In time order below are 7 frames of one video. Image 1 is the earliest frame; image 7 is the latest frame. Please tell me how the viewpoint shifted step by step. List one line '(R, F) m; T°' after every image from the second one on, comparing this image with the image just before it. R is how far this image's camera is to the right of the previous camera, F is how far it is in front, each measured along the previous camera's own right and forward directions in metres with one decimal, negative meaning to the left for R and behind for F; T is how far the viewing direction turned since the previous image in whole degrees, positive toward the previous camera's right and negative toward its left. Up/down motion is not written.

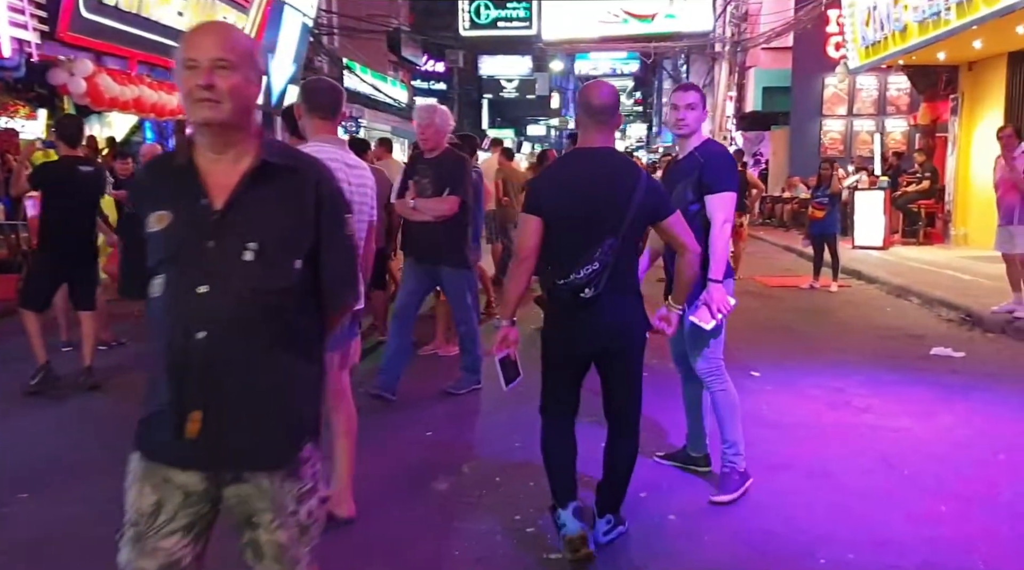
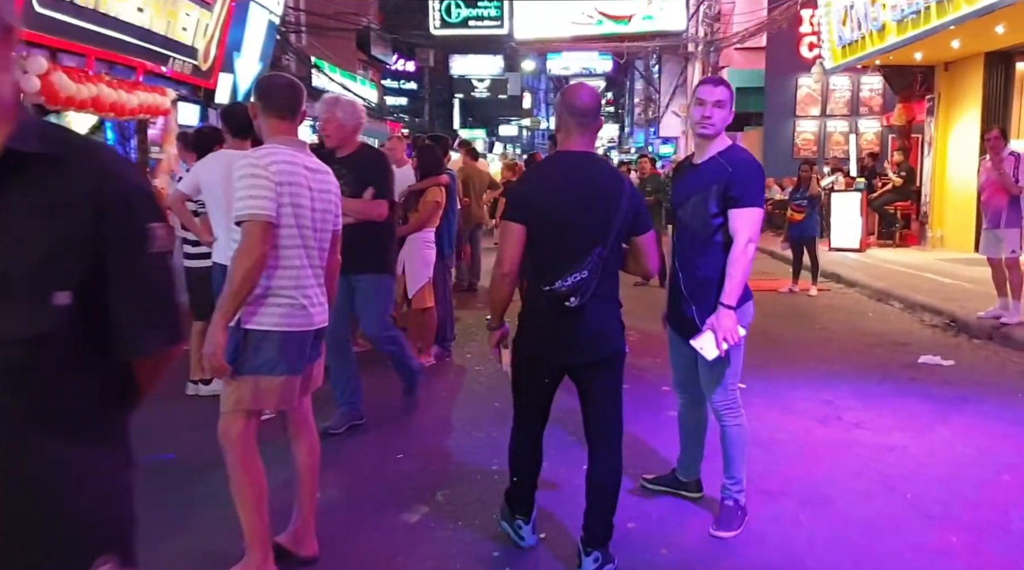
(0.0, +0.4) m; +2°
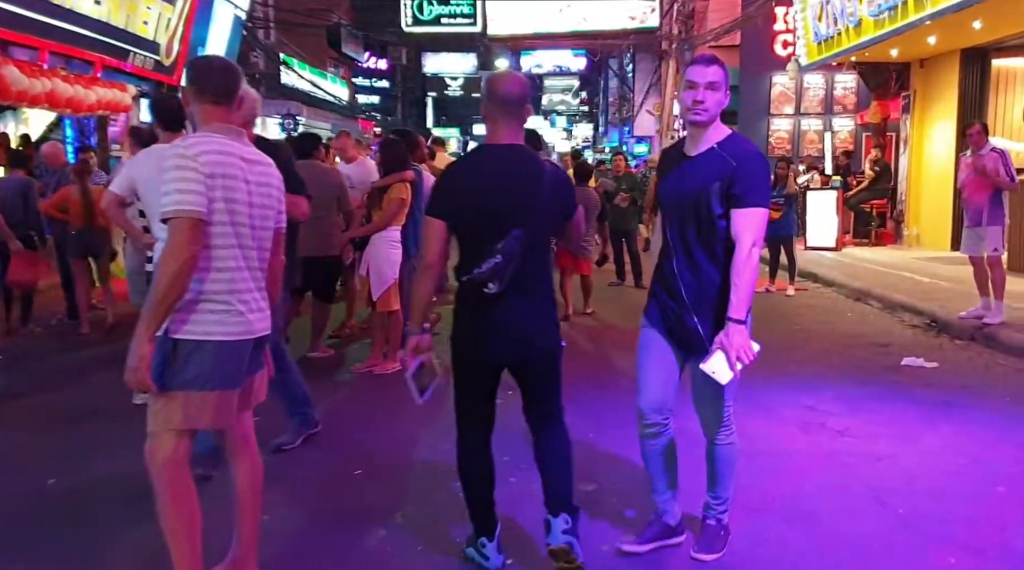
(0.0, +0.3) m; +1°
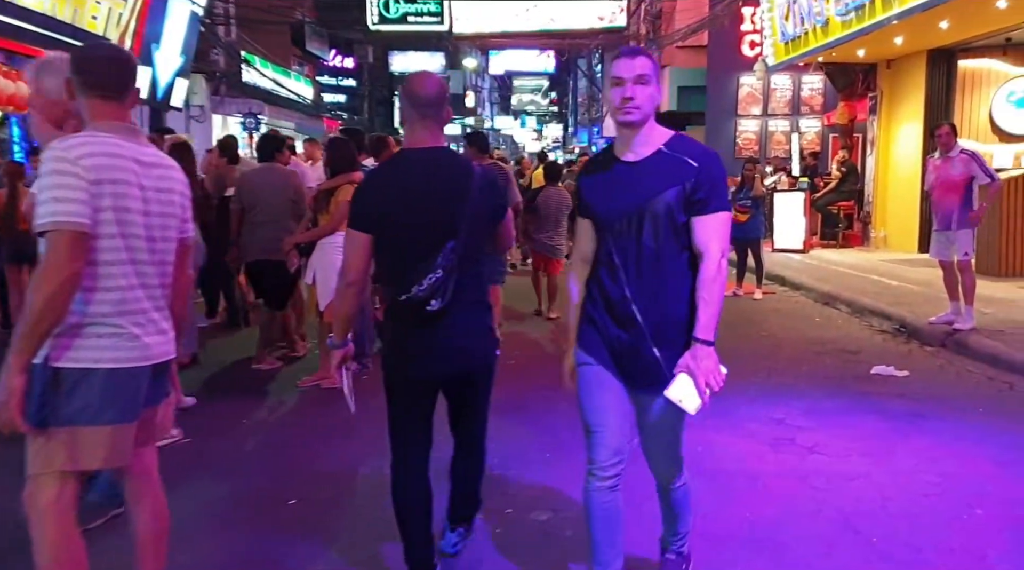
(+0.1, +0.3) m; +2°
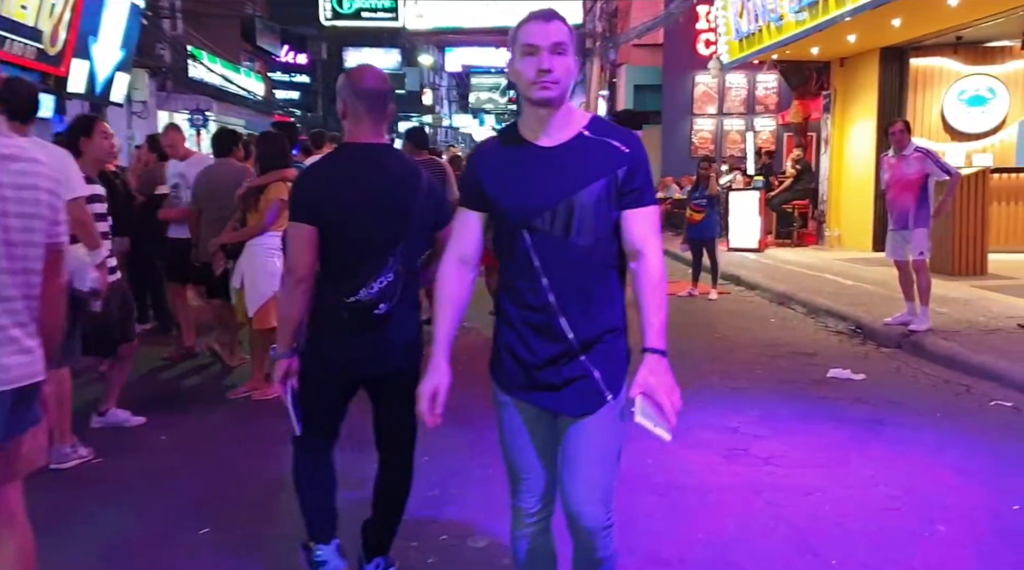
(+0.1, +0.3) m; +2°
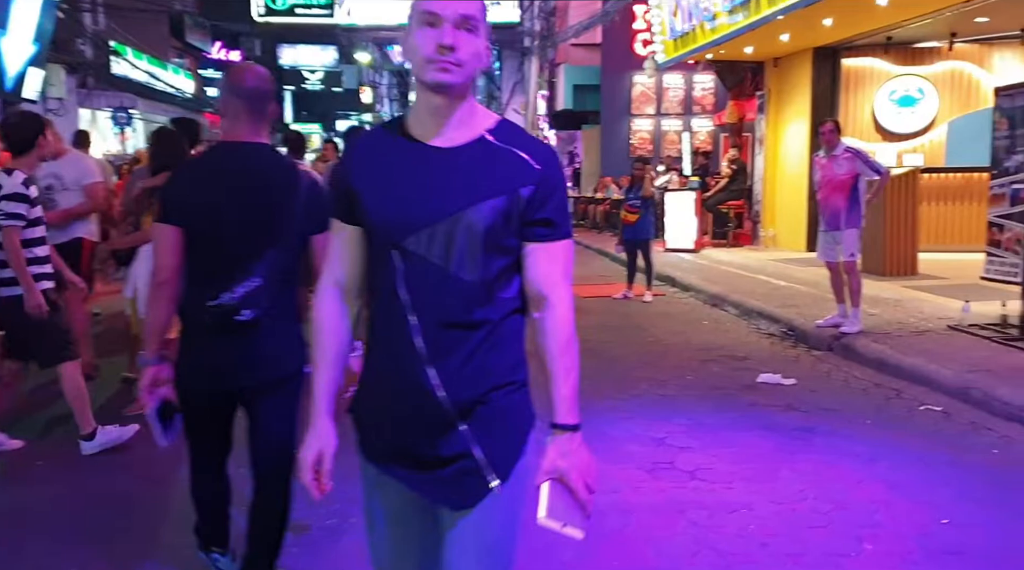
(+0.2, +0.3) m; +3°
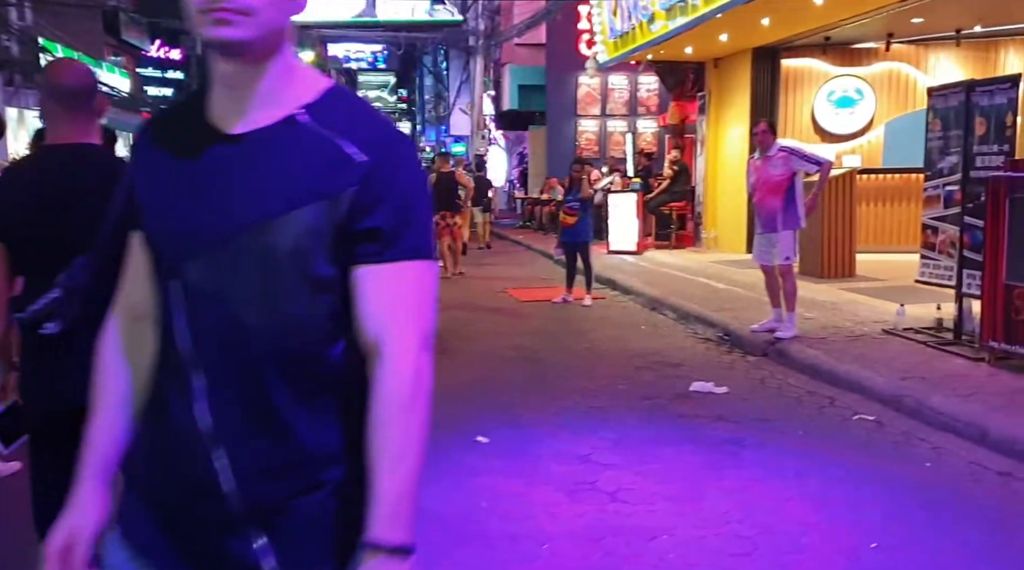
(+0.2, +0.3) m; +3°
